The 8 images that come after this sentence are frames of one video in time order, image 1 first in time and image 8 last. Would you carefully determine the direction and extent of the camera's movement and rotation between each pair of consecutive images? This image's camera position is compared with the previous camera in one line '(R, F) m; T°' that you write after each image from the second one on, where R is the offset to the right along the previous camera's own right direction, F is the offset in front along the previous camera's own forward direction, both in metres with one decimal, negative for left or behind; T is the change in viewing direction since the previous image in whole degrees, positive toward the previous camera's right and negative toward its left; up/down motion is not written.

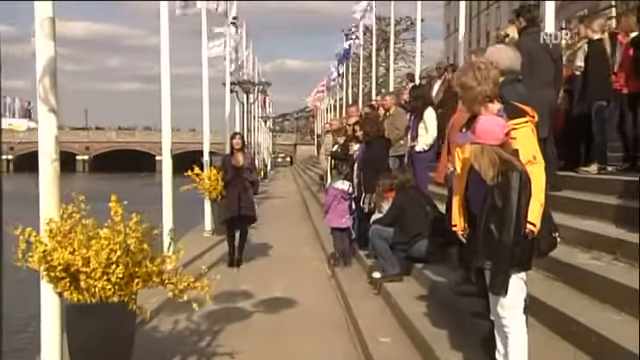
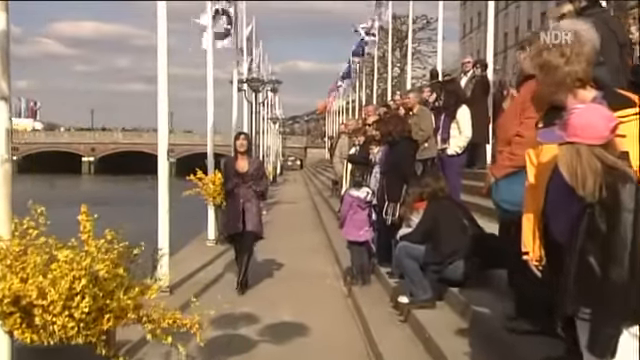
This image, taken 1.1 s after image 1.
(-0.1, +1.5) m; -1°
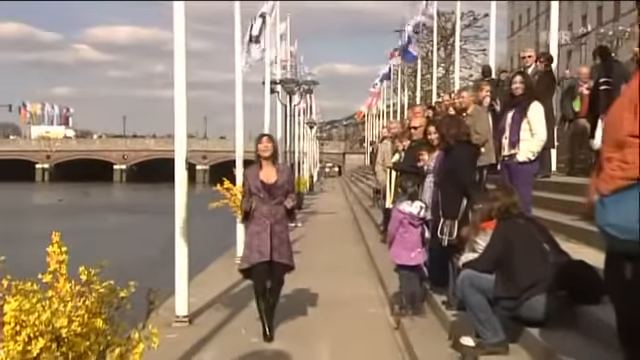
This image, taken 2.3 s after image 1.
(-0.1, +1.6) m; -3°
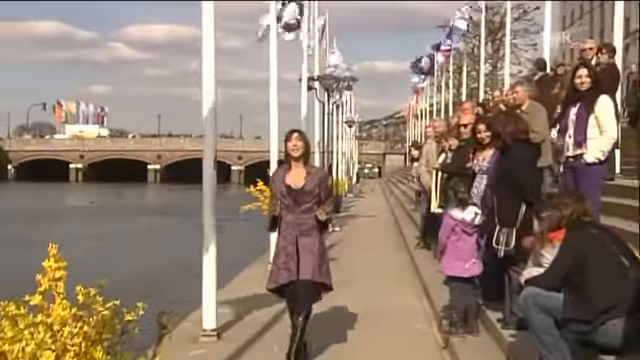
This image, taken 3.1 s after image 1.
(0.0, +0.9) m; -3°
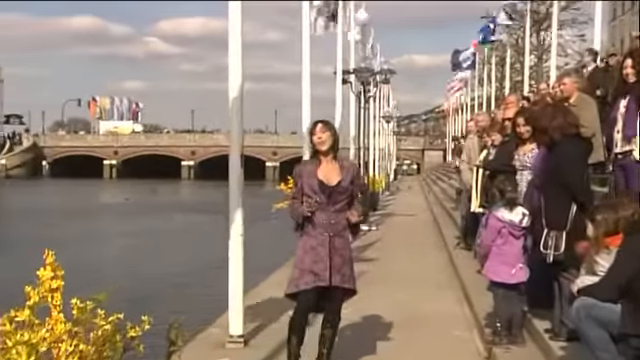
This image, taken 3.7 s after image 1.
(+0.1, +0.5) m; -3°
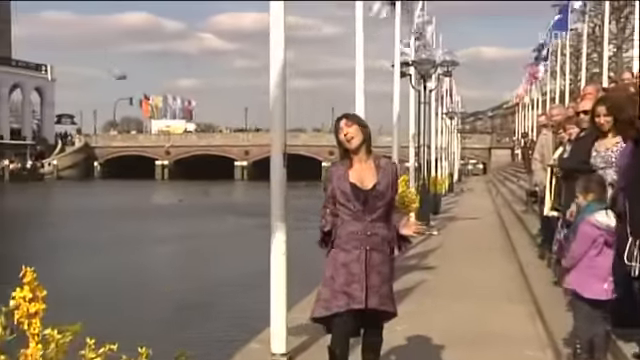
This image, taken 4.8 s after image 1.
(+0.2, +1.1) m; -5°
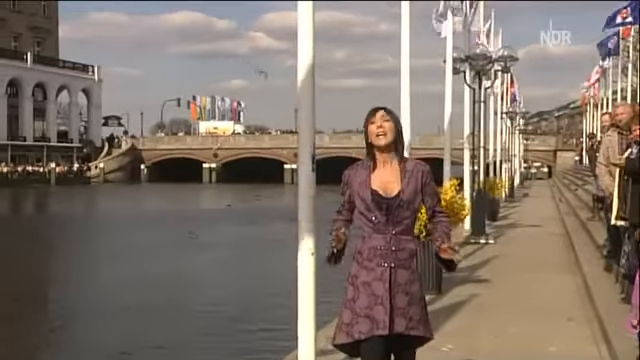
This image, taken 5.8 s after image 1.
(+0.4, +0.9) m; -5°
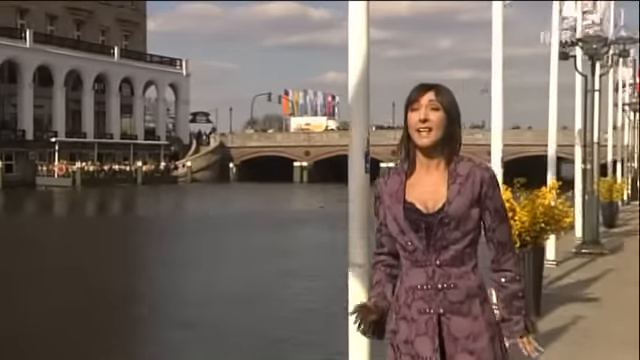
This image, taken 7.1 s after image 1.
(+0.6, +1.5) m; -9°
